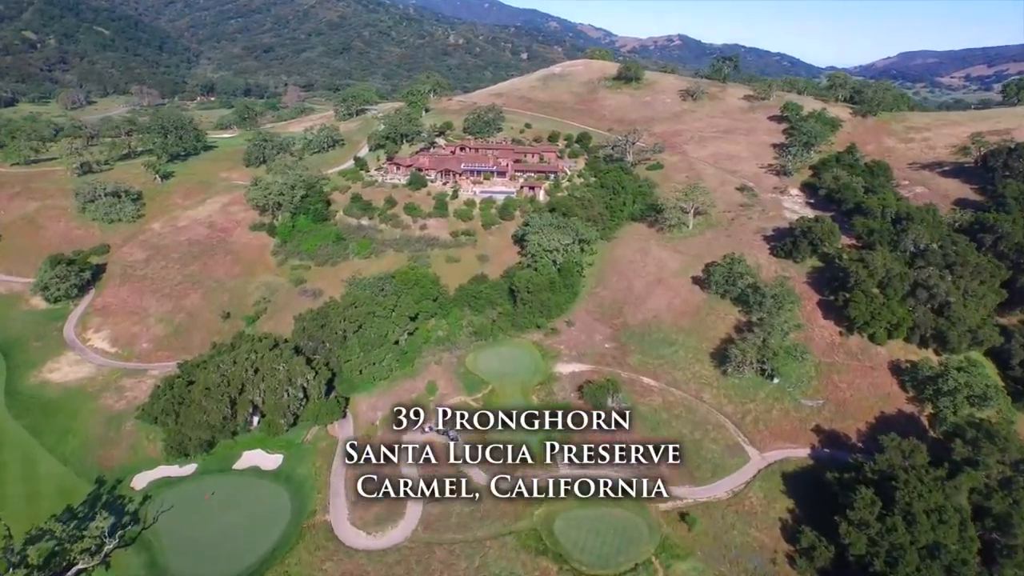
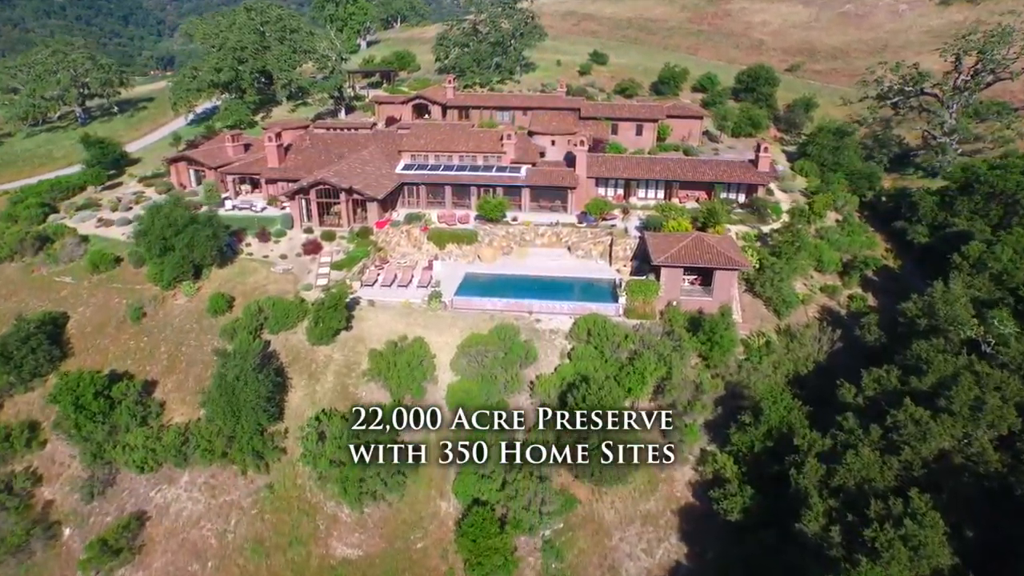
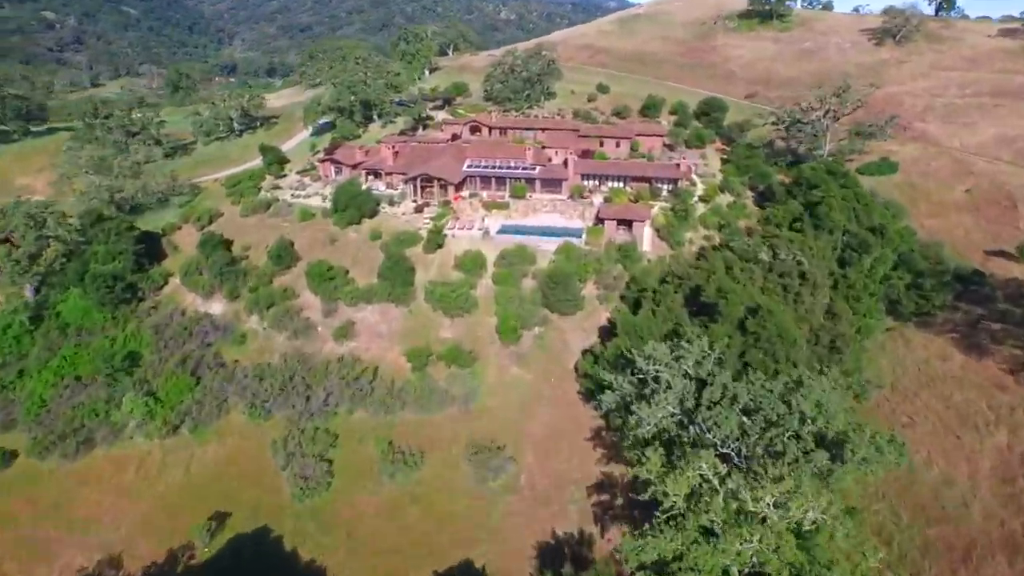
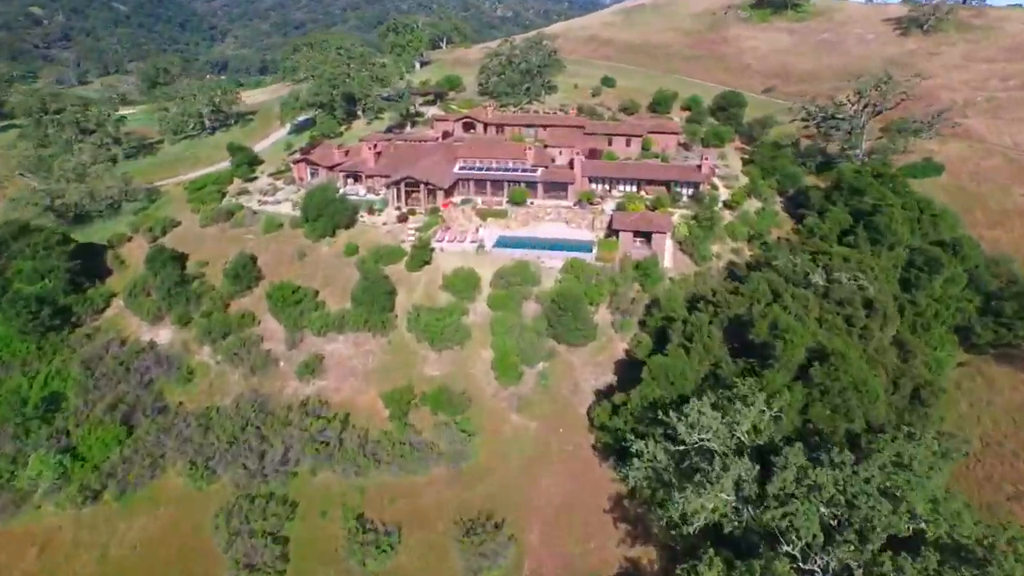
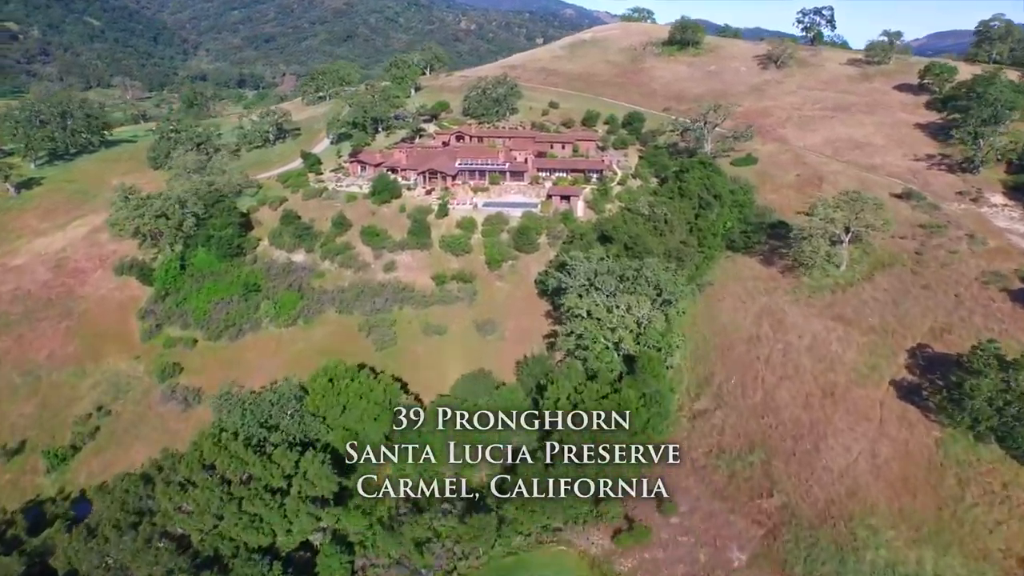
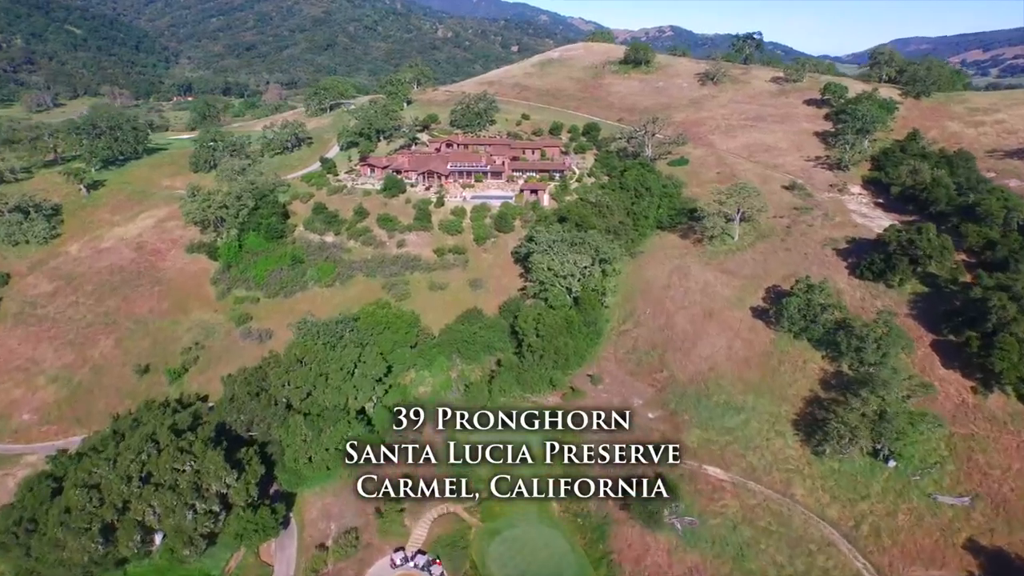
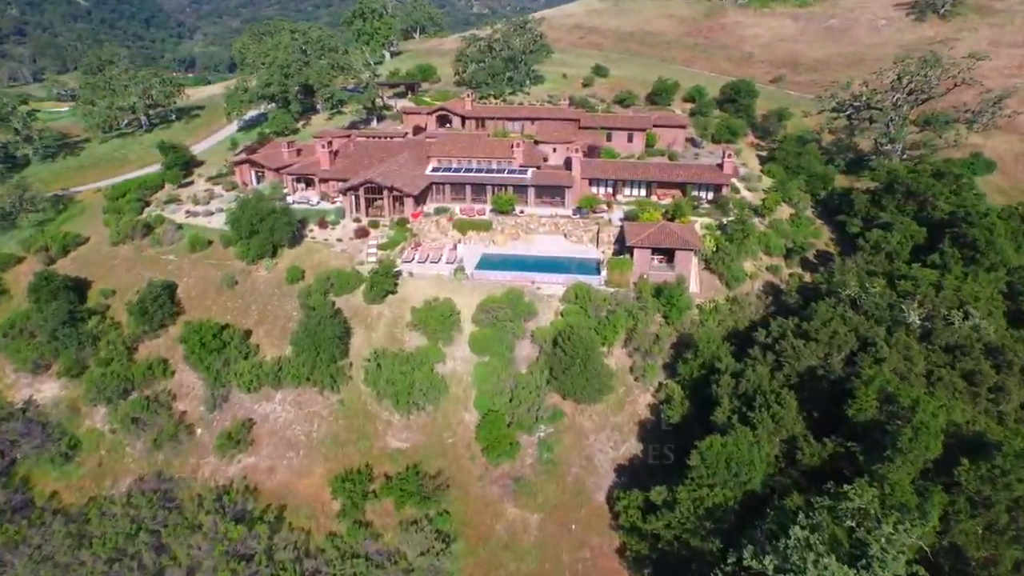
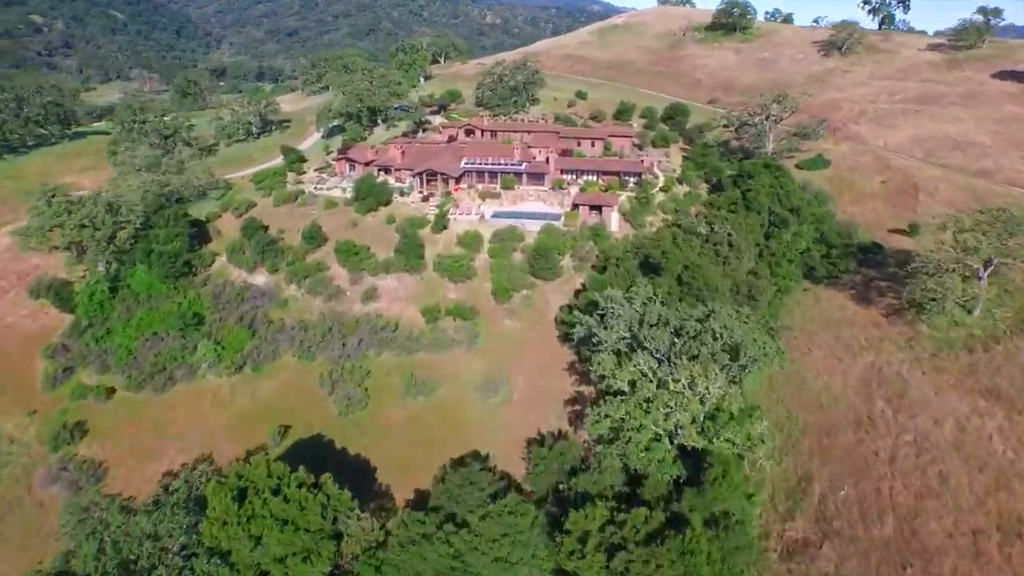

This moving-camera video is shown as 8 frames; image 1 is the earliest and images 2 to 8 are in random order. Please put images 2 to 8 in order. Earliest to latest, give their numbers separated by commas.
6, 5, 8, 3, 4, 7, 2
